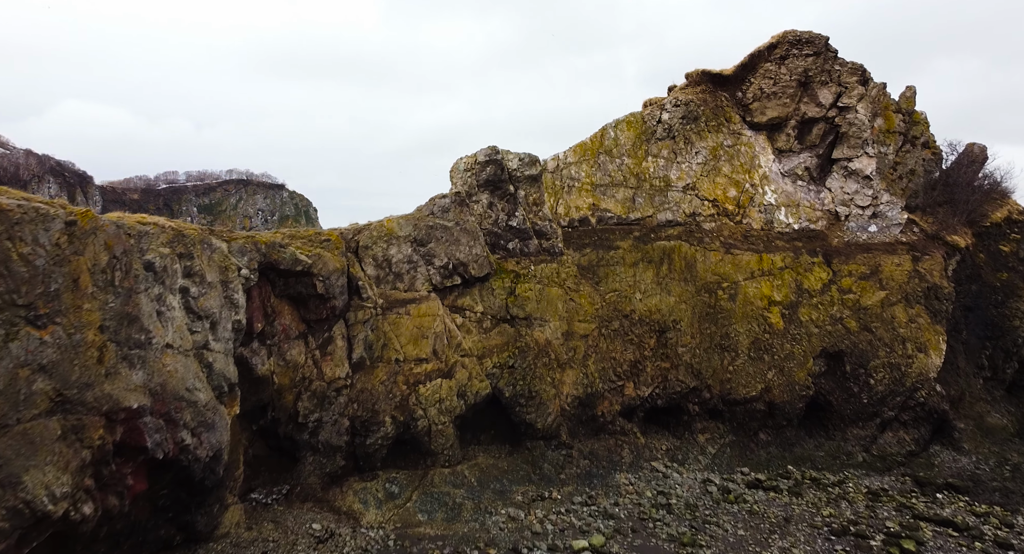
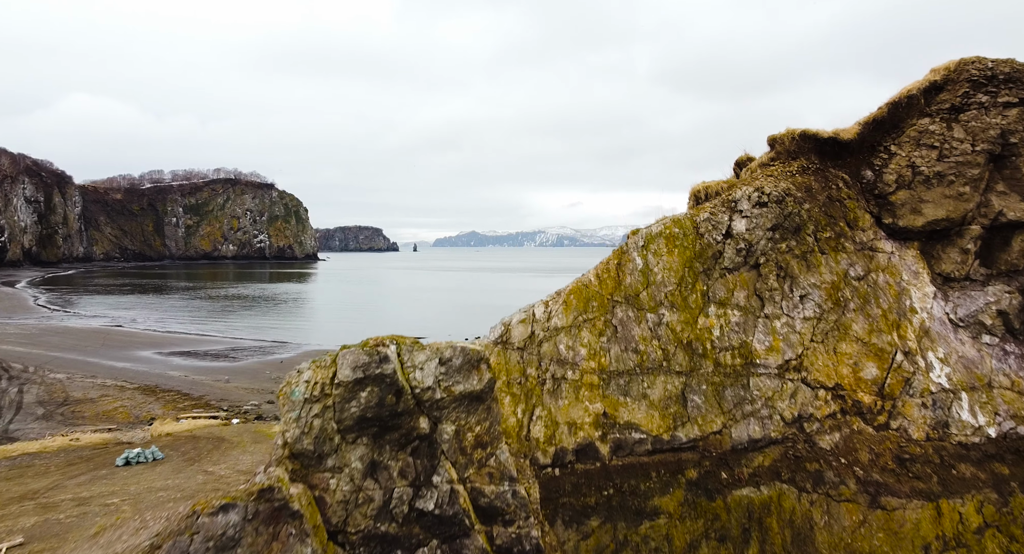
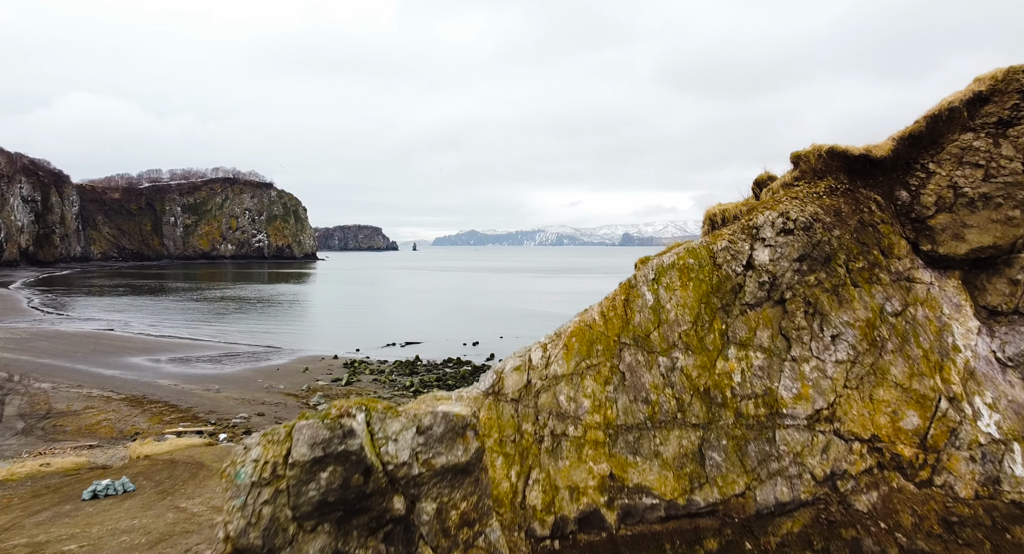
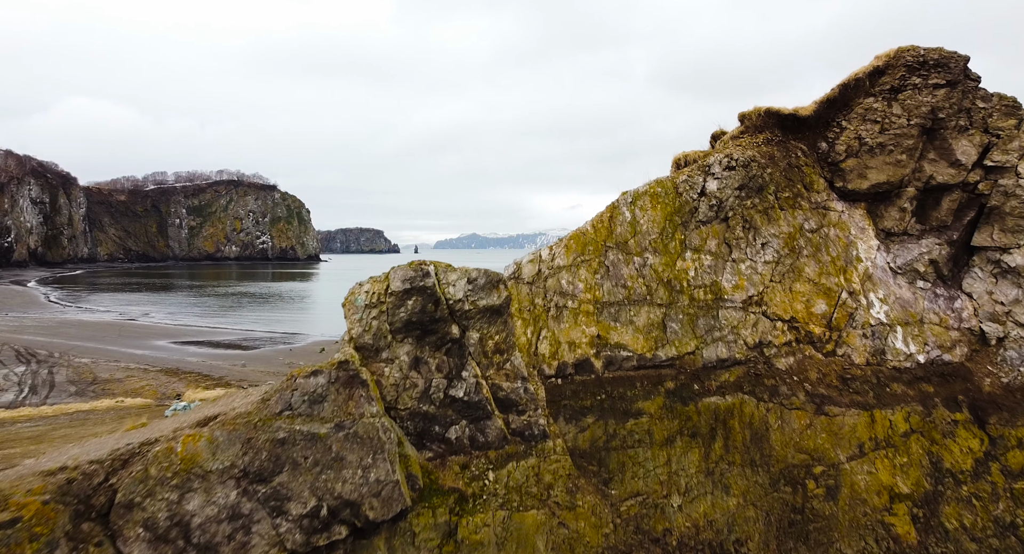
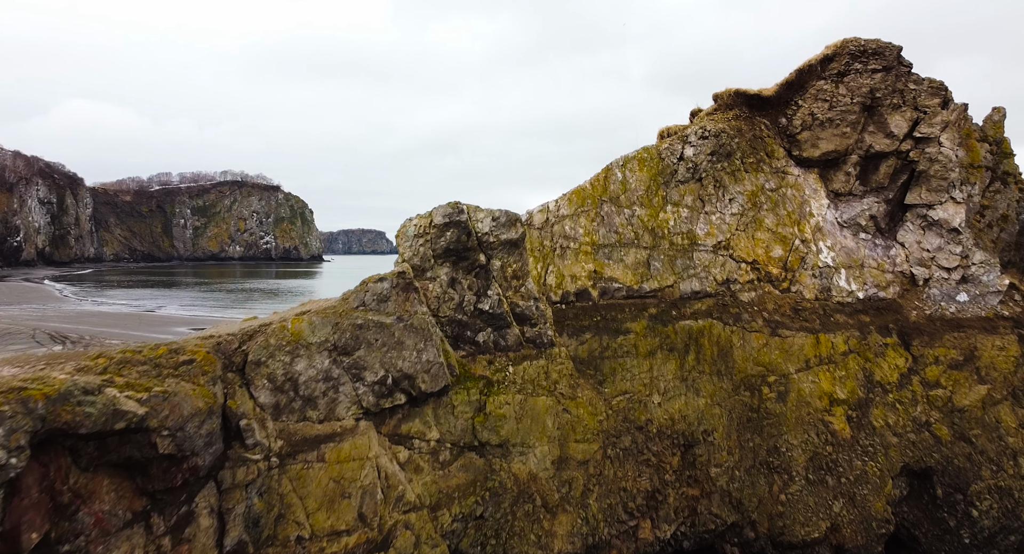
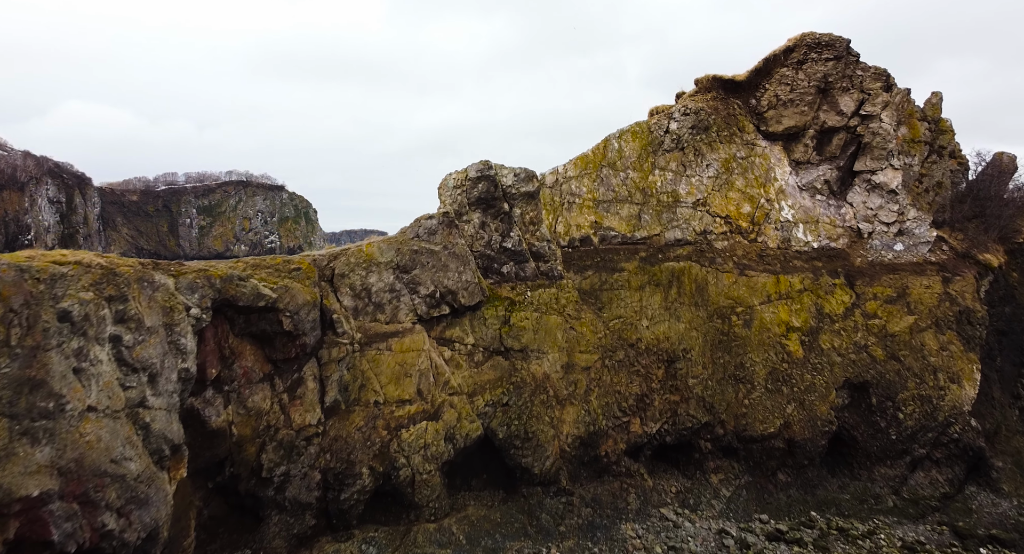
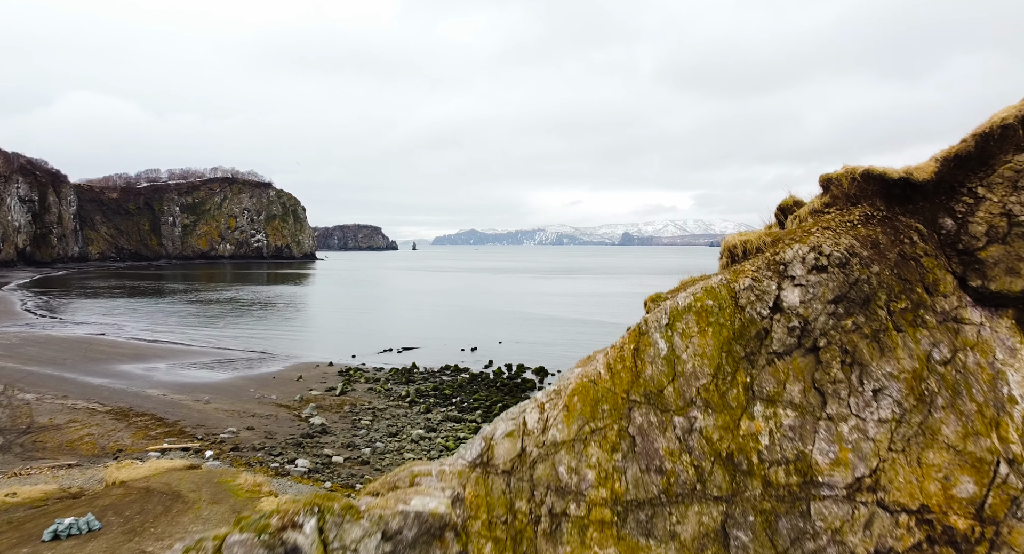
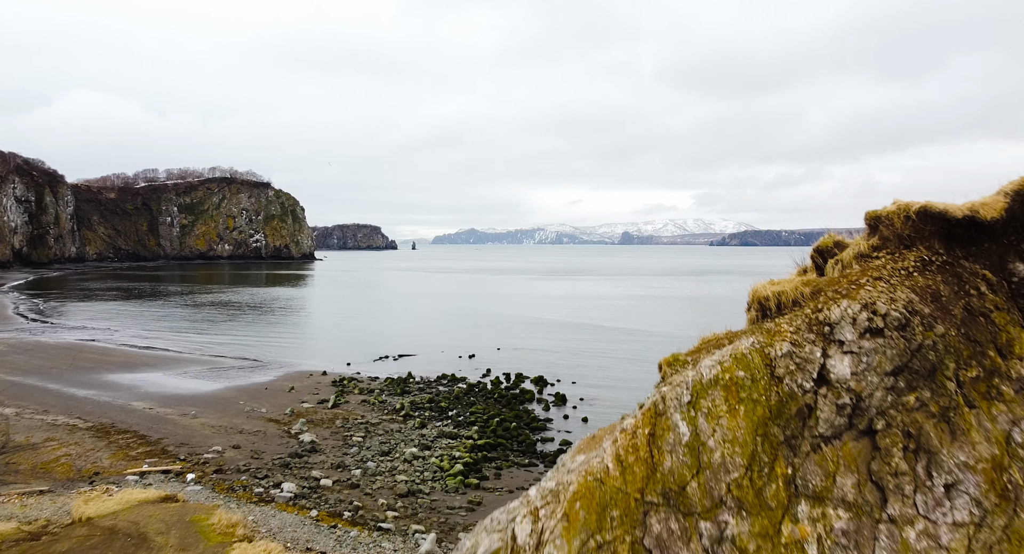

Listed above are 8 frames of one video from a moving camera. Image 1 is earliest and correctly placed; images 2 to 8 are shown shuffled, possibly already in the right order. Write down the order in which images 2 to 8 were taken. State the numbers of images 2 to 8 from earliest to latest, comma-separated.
6, 5, 4, 2, 3, 7, 8
